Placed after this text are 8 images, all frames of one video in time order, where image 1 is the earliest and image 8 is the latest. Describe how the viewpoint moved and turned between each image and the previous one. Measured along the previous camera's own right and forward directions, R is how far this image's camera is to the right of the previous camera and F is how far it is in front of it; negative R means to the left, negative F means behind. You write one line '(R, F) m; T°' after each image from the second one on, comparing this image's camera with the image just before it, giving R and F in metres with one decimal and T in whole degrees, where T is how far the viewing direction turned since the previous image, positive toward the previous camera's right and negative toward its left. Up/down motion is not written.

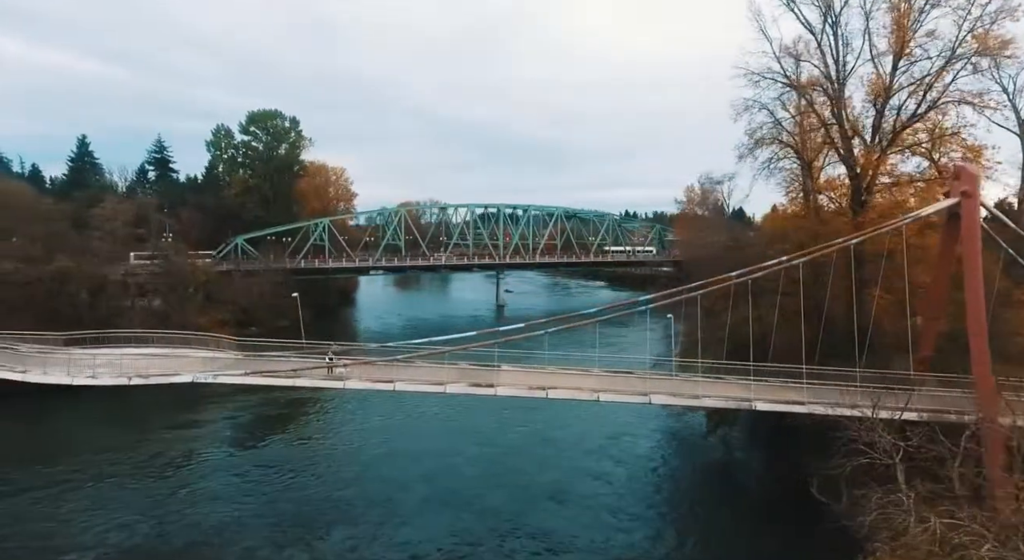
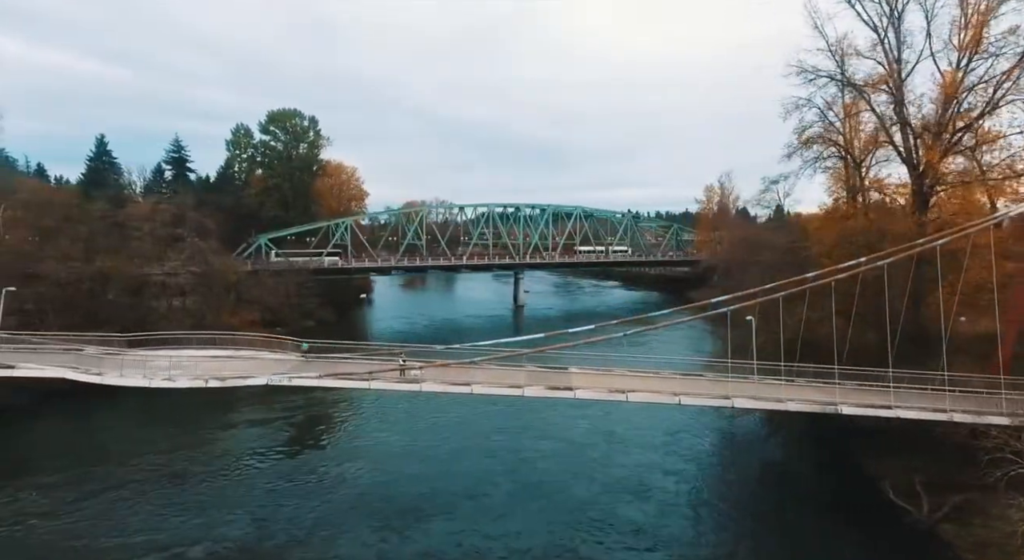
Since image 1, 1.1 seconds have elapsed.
(-1.7, +0.2) m; 0°
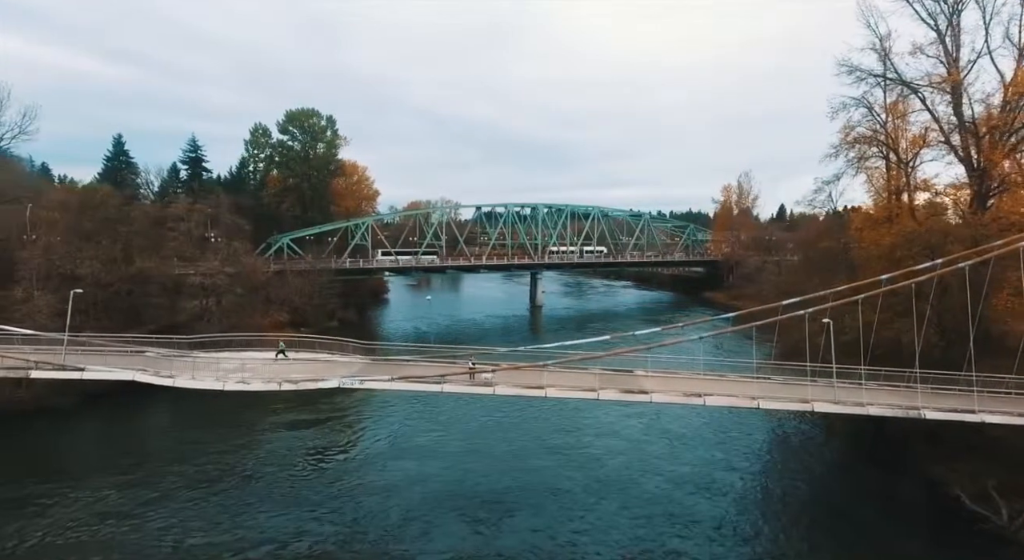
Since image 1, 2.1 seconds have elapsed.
(-1.6, +0.2) m; 0°
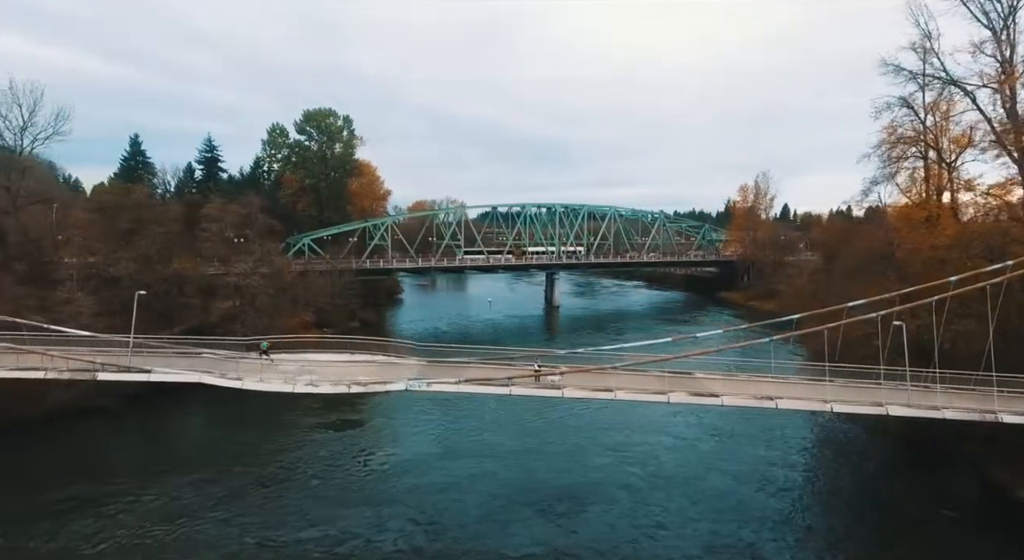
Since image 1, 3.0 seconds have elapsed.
(-1.5, +0.1) m; 0°
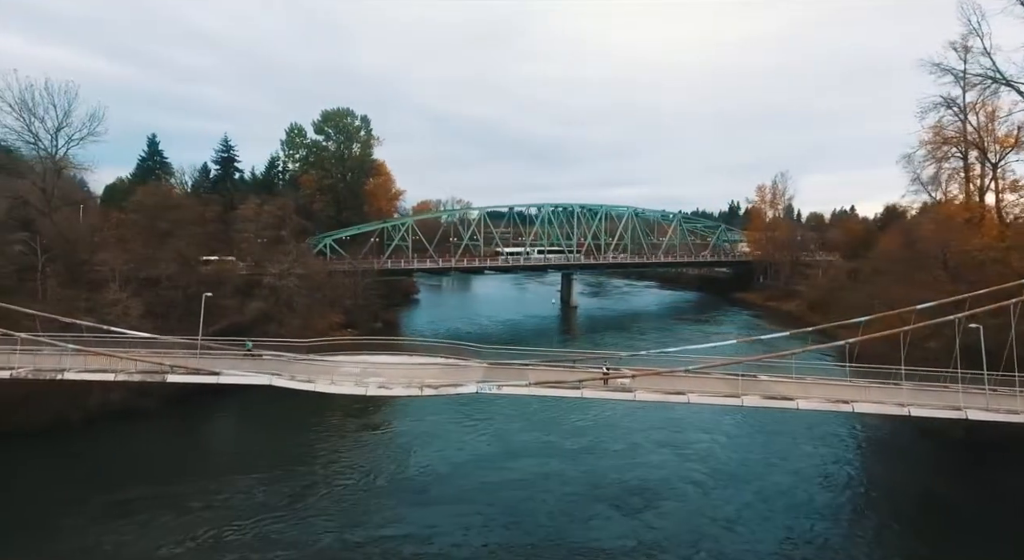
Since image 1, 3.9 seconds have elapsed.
(-1.5, +0.1) m; 0°
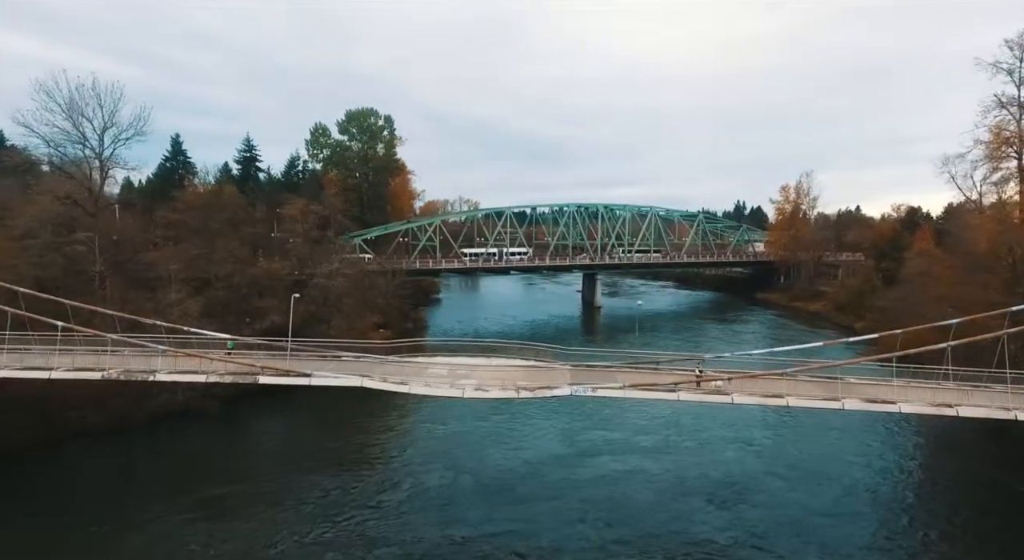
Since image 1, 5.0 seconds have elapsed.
(-2.0, +0.1) m; 0°
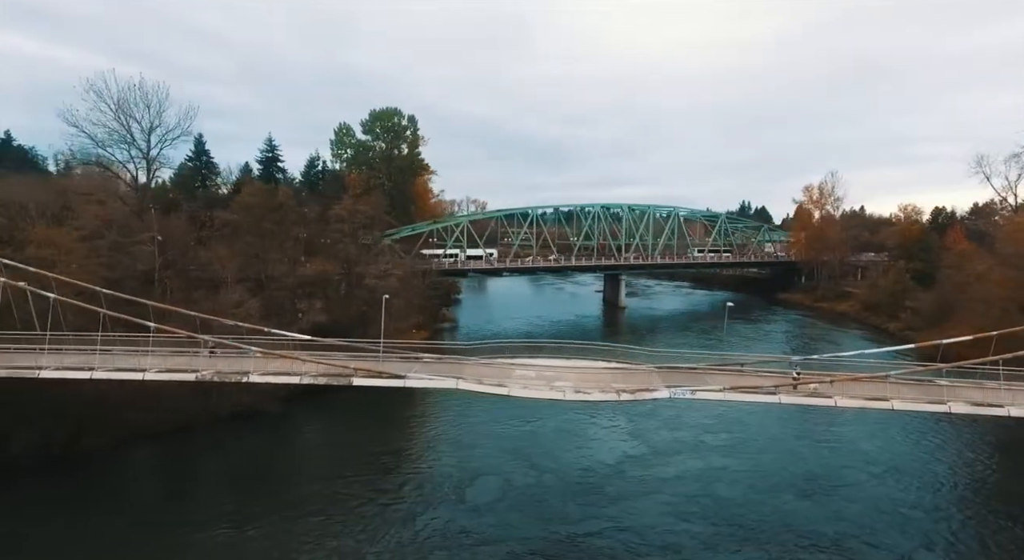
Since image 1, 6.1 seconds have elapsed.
(-2.1, +0.1) m; 0°
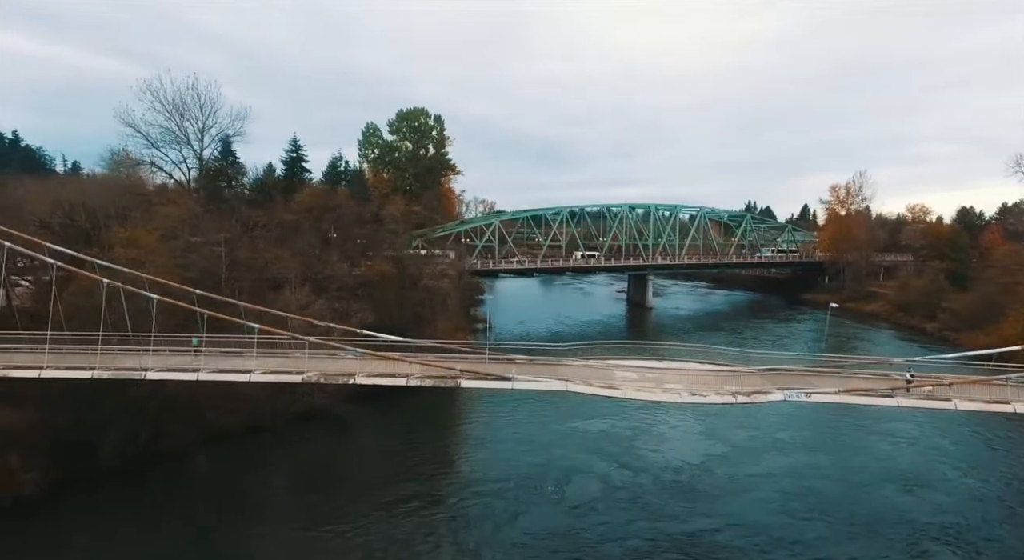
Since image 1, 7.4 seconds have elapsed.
(-2.3, +0.1) m; 0°
